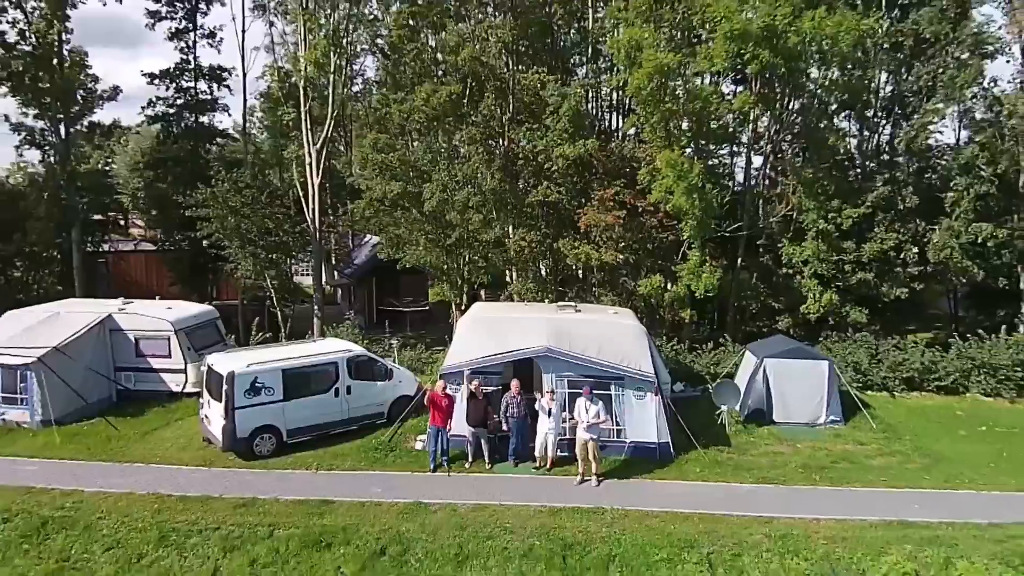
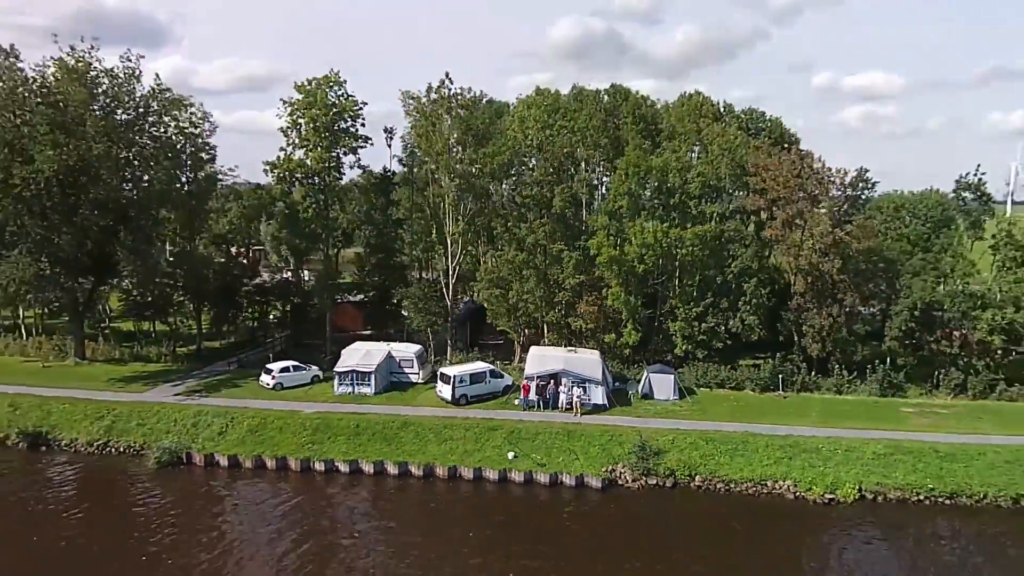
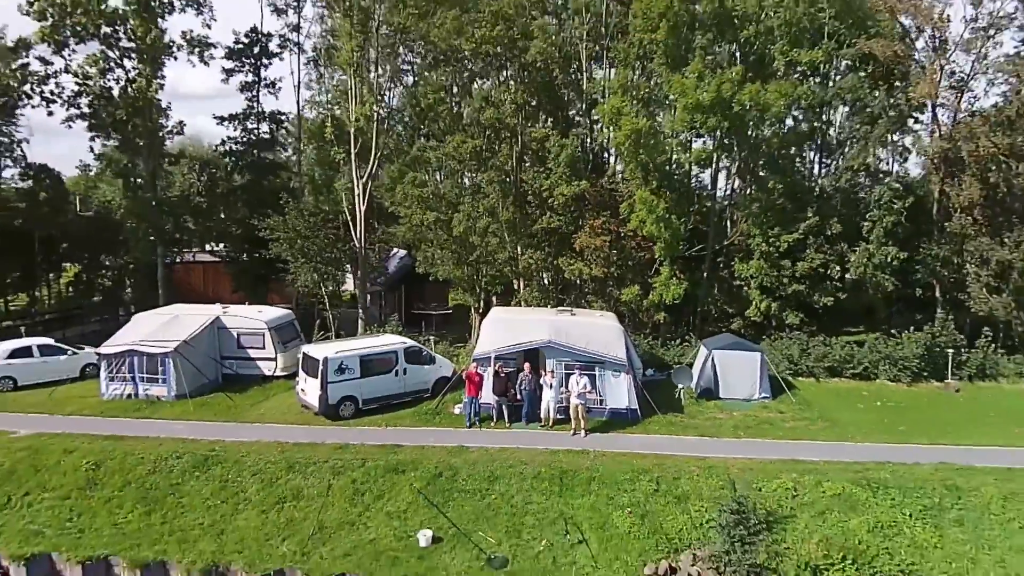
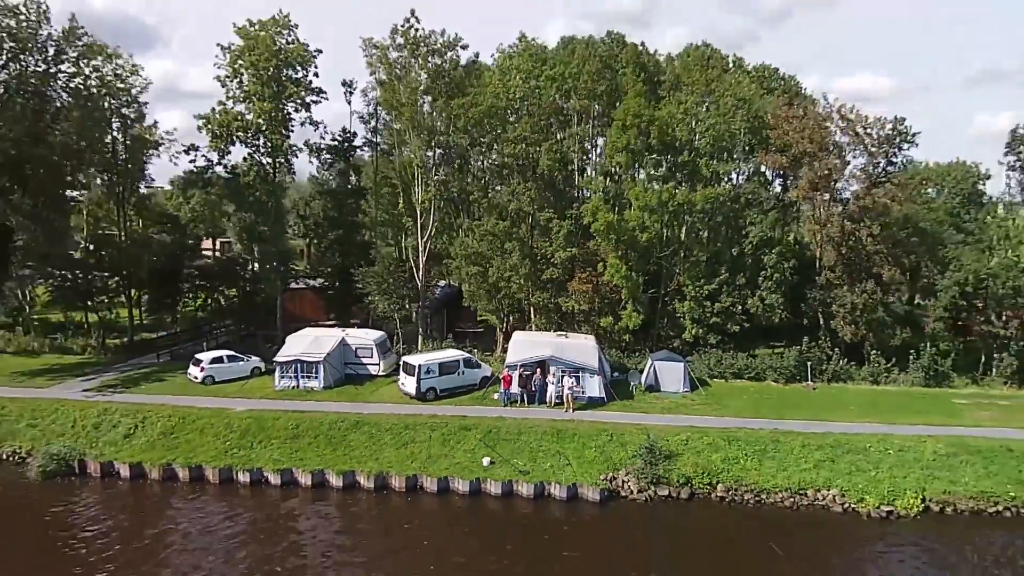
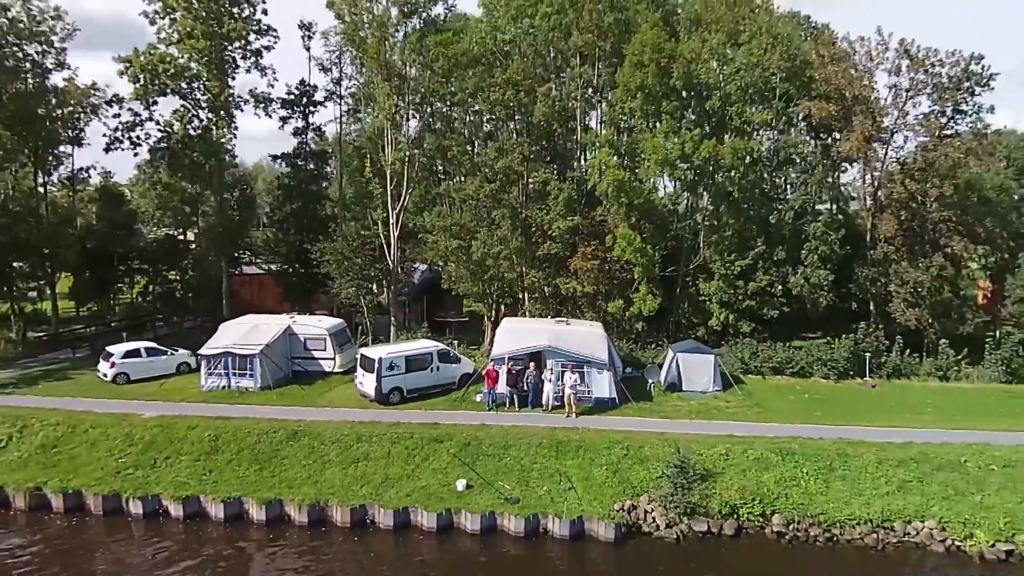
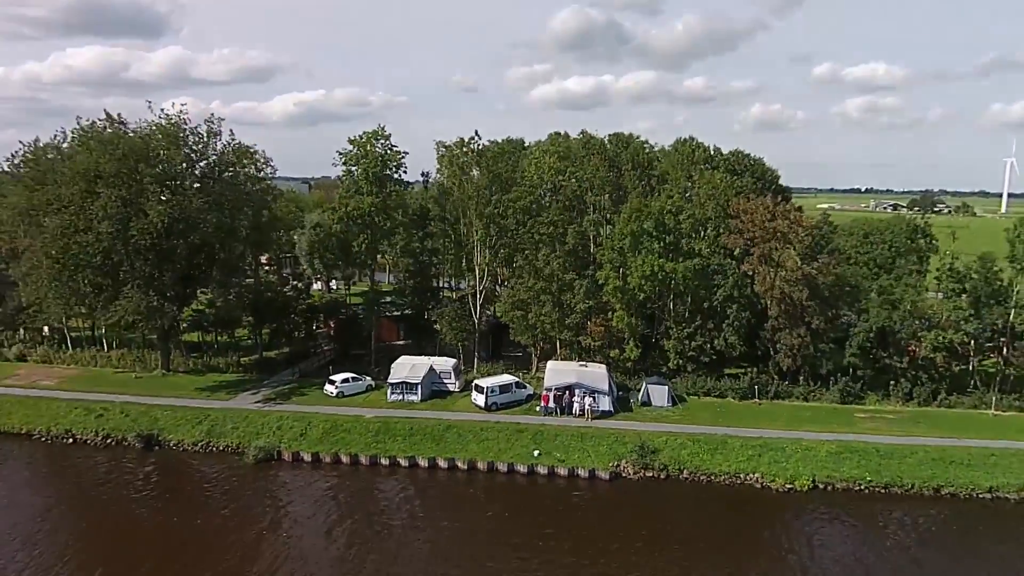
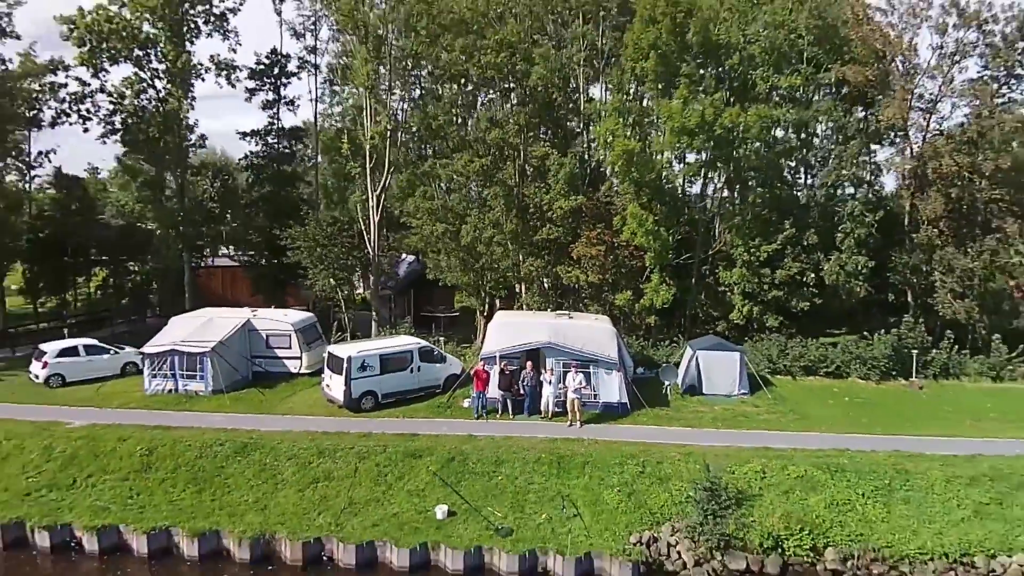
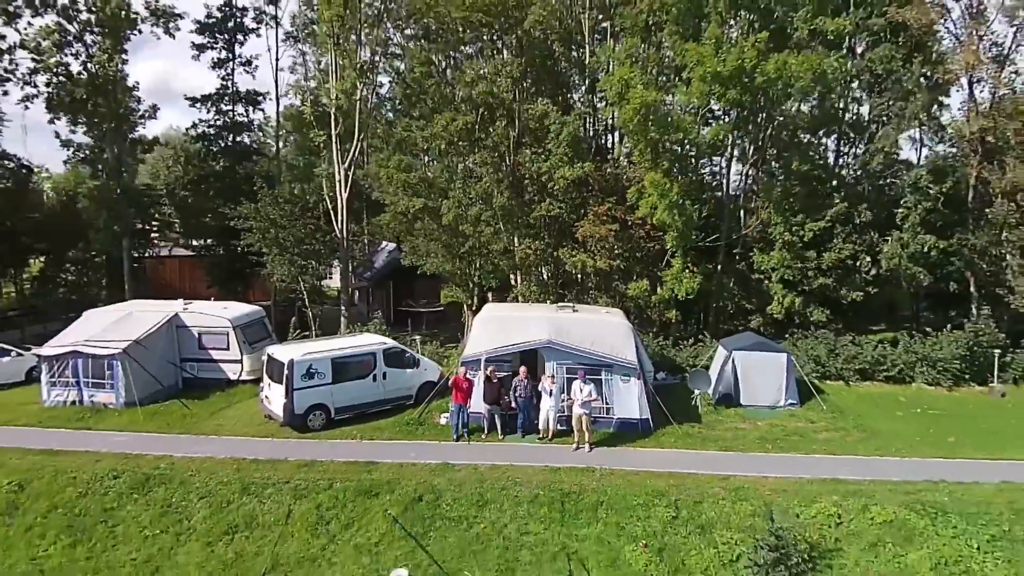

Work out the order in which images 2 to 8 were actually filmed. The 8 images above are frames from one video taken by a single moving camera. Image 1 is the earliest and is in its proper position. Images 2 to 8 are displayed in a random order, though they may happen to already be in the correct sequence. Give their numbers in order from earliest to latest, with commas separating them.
8, 3, 7, 5, 4, 2, 6
